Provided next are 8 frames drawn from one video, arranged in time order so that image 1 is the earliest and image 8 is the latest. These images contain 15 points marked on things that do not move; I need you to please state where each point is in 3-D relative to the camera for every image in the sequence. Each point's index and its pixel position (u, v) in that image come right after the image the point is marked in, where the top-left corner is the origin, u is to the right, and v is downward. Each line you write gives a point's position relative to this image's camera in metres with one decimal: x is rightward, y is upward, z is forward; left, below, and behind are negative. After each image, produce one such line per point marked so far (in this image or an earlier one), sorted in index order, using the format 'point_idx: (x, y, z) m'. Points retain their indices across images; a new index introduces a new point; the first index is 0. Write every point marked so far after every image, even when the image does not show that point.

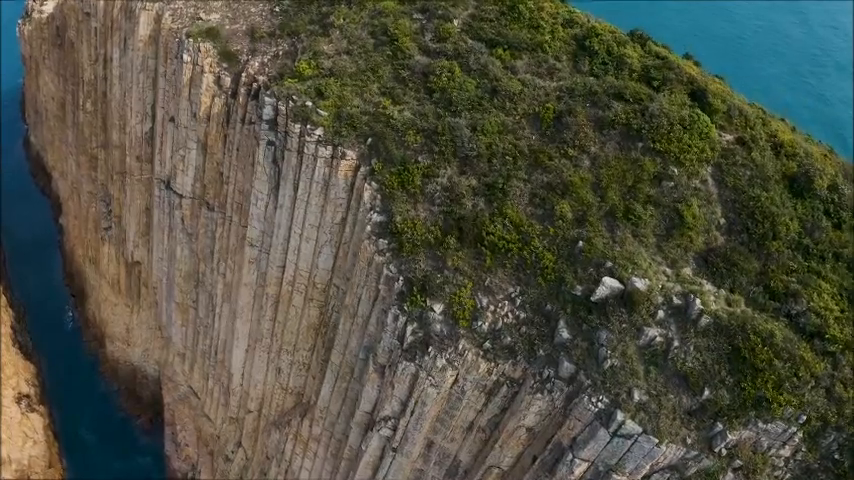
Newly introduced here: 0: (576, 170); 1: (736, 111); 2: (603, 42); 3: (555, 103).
0: (+5.2, +2.4, +17.1) m
1: (+11.0, +4.4, +17.5) m
2: (+7.0, +7.6, +19.4) m
3: (+4.8, +5.0, +18.3) m
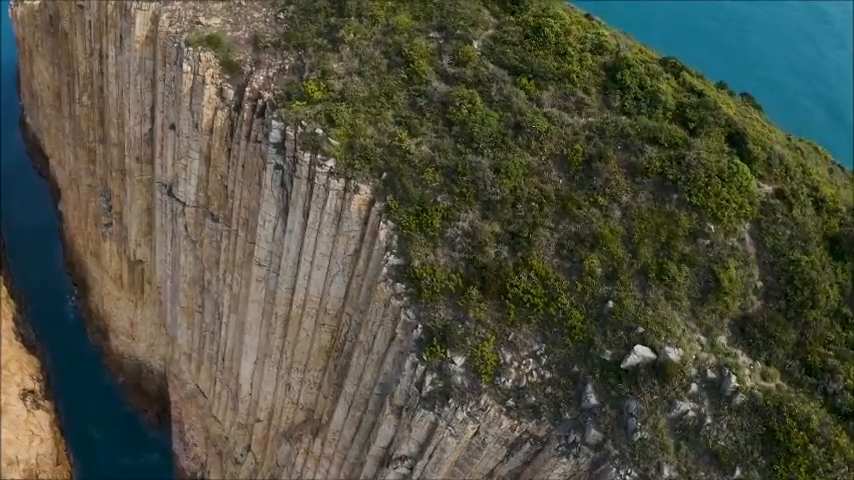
0: (+5.9, +0.6, +16.3) m
1: (+11.8, +2.6, +16.6) m
2: (+7.7, +5.9, +18.2) m
3: (+5.5, +3.3, +17.3) m
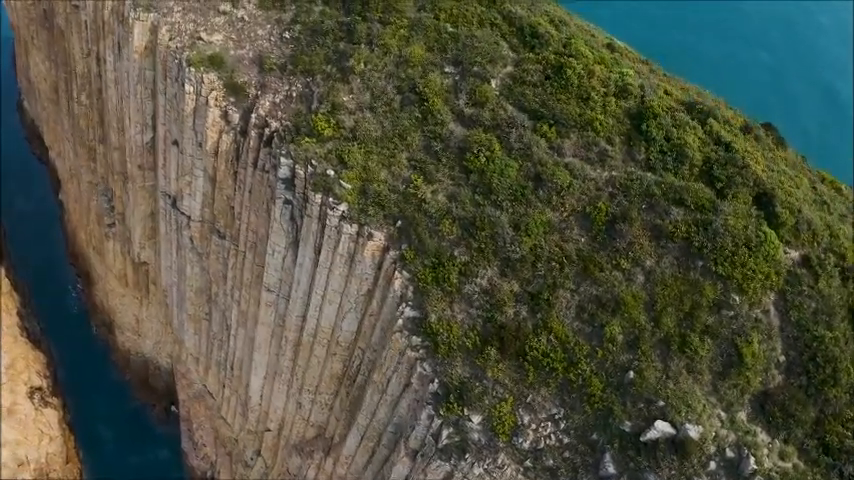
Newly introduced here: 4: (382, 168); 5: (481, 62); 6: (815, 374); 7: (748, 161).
0: (+6.6, -1.5, +16.1) m
1: (+12.4, +0.5, +16.2) m
2: (+8.3, +4.0, +17.6) m
3: (+6.1, +1.3, +16.8) m
4: (-1.7, +2.9, +19.3) m
5: (+2.2, +7.0, +19.6) m
6: (+11.6, -4.0, +14.9) m
7: (+11.1, +2.7, +17.1) m
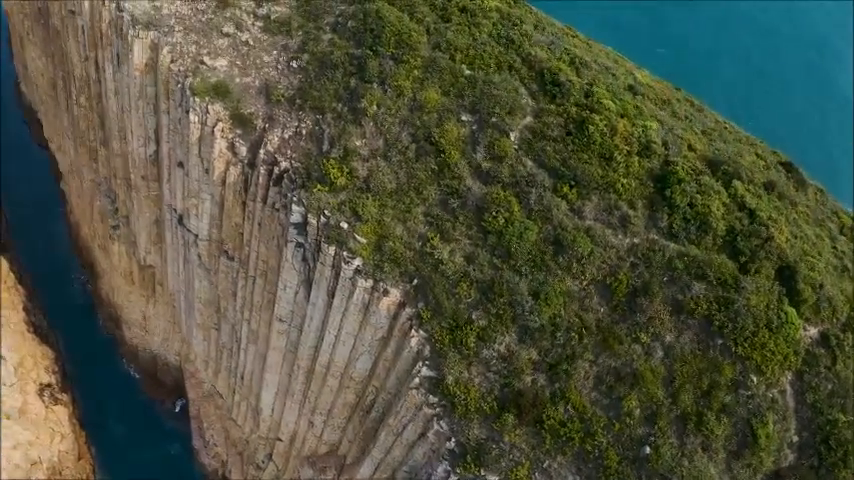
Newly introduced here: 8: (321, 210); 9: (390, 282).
0: (+7.2, -3.9, +16.2) m
1: (+13.0, -1.9, +16.2) m
2: (+9.0, +1.6, +17.2) m
3: (+6.8, -1.1, +16.7) m
4: (-1.1, +0.7, +19.0) m
5: (+2.8, +4.9, +19.0) m
6: (+12.3, -6.5, +15.2) m
7: (+11.7, +0.3, +16.9) m
8: (-4.3, +1.2, +19.9) m
9: (-1.4, -1.6, +18.8) m
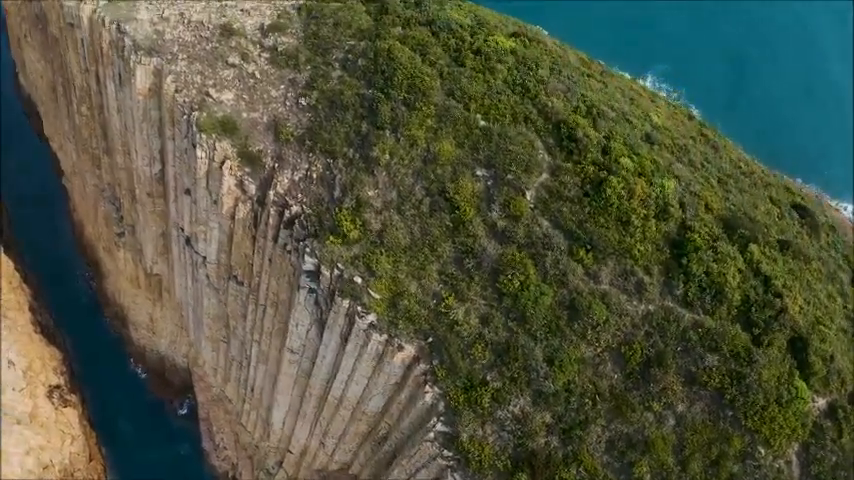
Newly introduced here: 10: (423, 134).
0: (+7.8, -6.3, +16.5) m
1: (+13.6, -4.3, +16.4) m
2: (+9.6, -0.7, +17.2) m
3: (+7.3, -3.5, +16.9) m
4: (-0.5, -1.5, +19.0) m
5: (+3.4, +2.6, +18.7) m
6: (+12.9, -9.0, +15.8) m
7: (+12.3, -2.0, +17.0) m
8: (-3.7, -0.9, +19.9) m
9: (-0.9, -3.8, +19.0) m
10: (-0.1, +4.3, +19.9) m
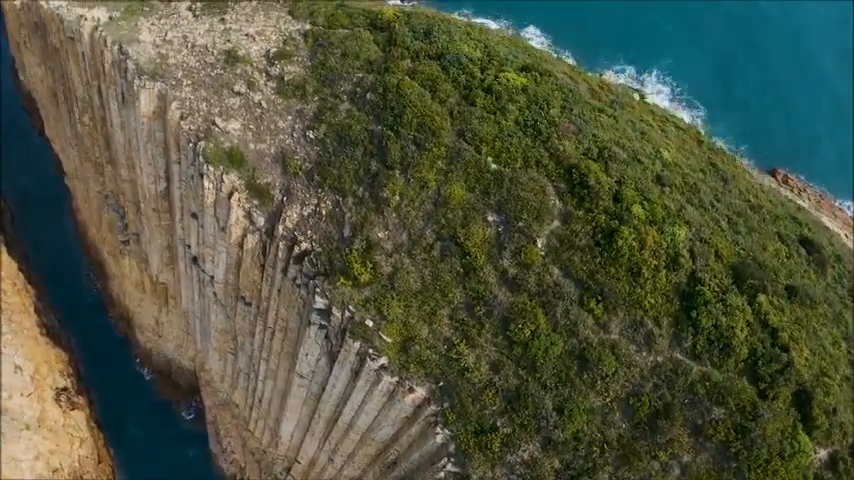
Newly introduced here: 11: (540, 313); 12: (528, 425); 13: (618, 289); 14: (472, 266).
0: (+8.2, -8.2, +17.0) m
1: (+14.0, -6.2, +16.8) m
2: (+10.0, -2.5, +17.4) m
3: (+7.8, -5.3, +17.2) m
4: (-0.1, -3.2, +19.2) m
5: (+3.8, +0.9, +18.7) m
6: (+13.3, -10.9, +16.4) m
7: (+12.7, -3.9, +17.2) m
8: (-3.3, -2.6, +20.0) m
9: (-0.4, -5.5, +19.3) m
10: (+0.3, +2.6, +19.9) m
11: (+4.2, -2.7, +18.2) m
12: (+3.7, -6.8, +18.0) m
13: (+6.8, -1.7, +17.8) m
14: (+1.7, -1.0, +18.9) m
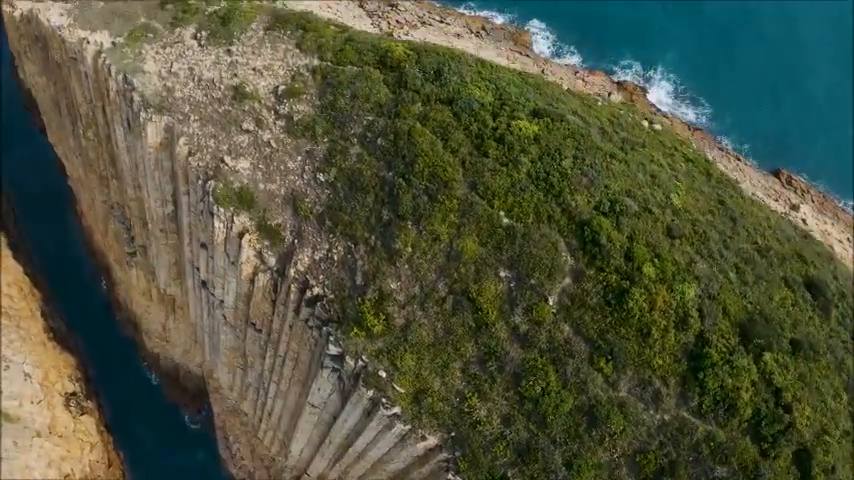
0: (+8.7, -10.4, +17.7) m
1: (+14.5, -8.5, +17.4) m
2: (+10.5, -4.8, +17.8) m
3: (+8.3, -7.6, +17.8) m
4: (+0.4, -5.4, +19.7) m
5: (+4.3, -1.3, +19.0) m
6: (+13.8, -13.2, +17.2) m
7: (+13.2, -6.2, +17.7) m
8: (-2.8, -4.8, +20.4) m
9: (+0.1, -7.7, +19.9) m
10: (+0.8, +0.4, +20.0) m
11: (+4.7, -4.9, +18.6) m
12: (+4.2, -9.0, +18.6) m
13: (+7.3, -3.9, +18.2) m
14: (+2.2, -3.2, +19.3) m
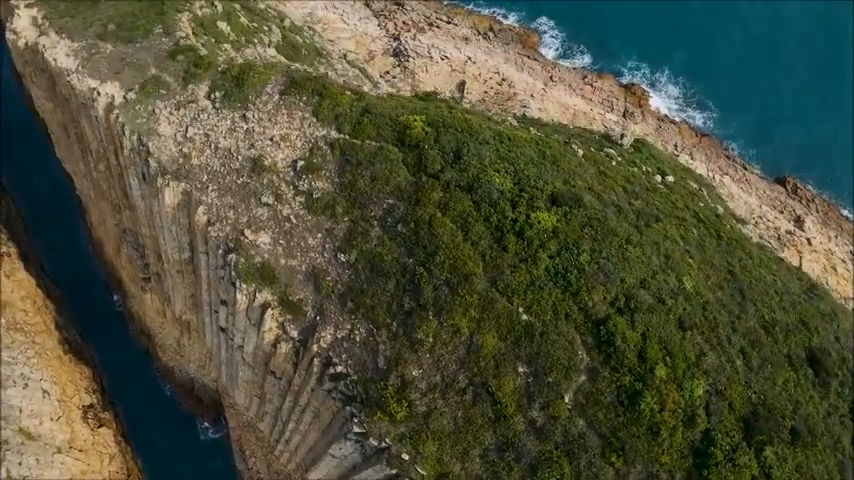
0: (+9.6, -14.5, +19.3) m
1: (+15.4, -12.6, +19.0) m
2: (+11.4, -8.9, +19.0) m
3: (+9.1, -11.7, +19.2) m
4: (+1.2, -9.3, +20.9) m
5: (+5.2, -5.3, +19.9) m
6: (+14.7, -17.3, +19.1) m
7: (+14.1, -10.2, +19.1) m
8: (-1.9, -8.6, +21.5) m
9: (+0.9, -11.6, +21.2) m
10: (+1.7, -3.5, +20.7) m
11: (+5.5, -8.9, +19.8) m
12: (+5.0, -13.0, +20.1) m
13: (+8.2, -8.0, +19.3) m
14: (+3.1, -7.2, +20.3) m
